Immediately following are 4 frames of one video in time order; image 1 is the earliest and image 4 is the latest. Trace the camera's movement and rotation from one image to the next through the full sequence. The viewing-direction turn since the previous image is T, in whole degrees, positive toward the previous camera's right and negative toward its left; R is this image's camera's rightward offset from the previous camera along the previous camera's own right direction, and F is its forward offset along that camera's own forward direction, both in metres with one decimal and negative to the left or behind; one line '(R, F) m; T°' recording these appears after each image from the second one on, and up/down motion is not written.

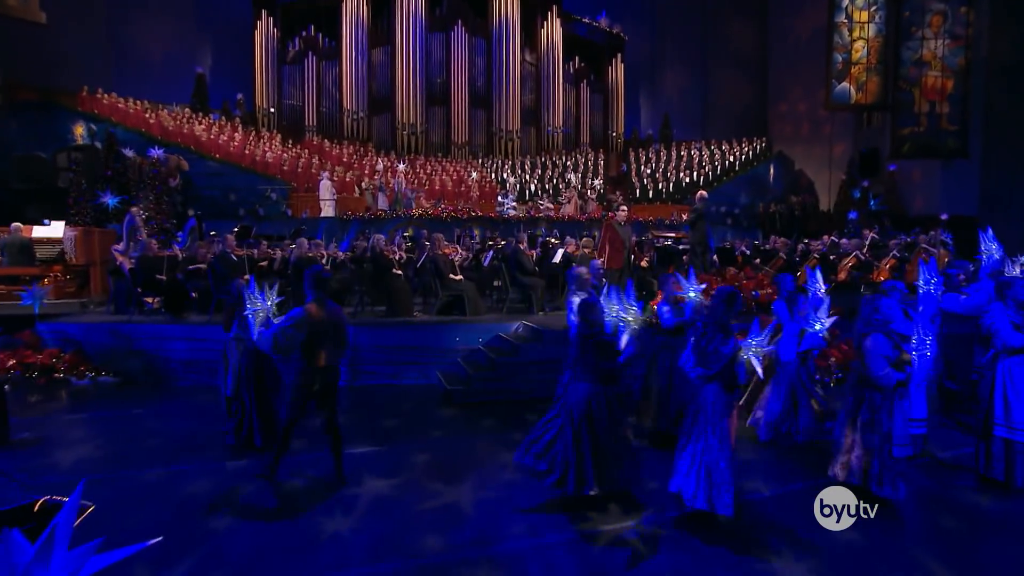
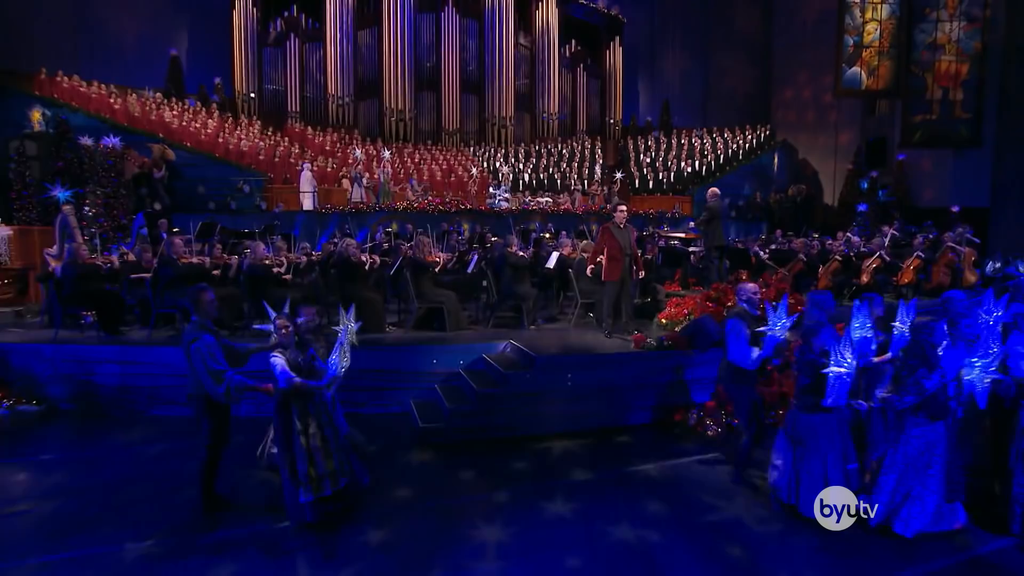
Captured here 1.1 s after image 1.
(+0.1, +1.2) m; 0°
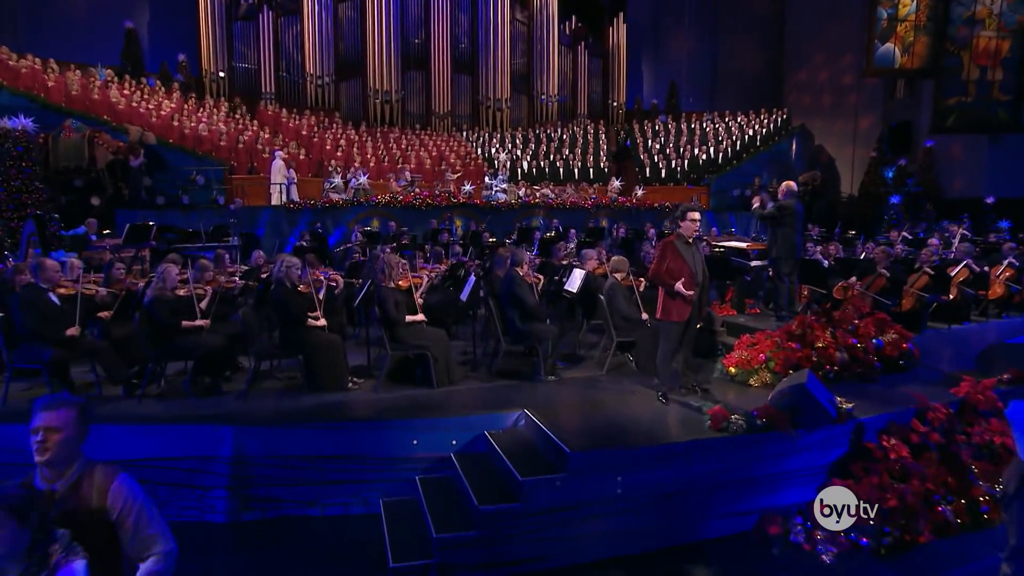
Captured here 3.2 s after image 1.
(-0.2, +2.2) m; +1°
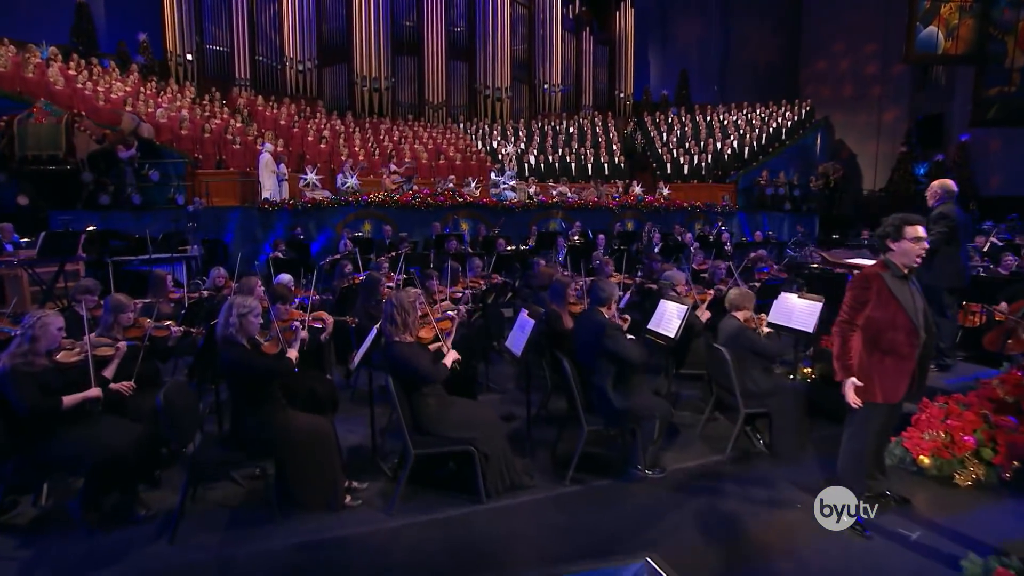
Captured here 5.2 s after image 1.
(-0.7, +2.2) m; +2°
